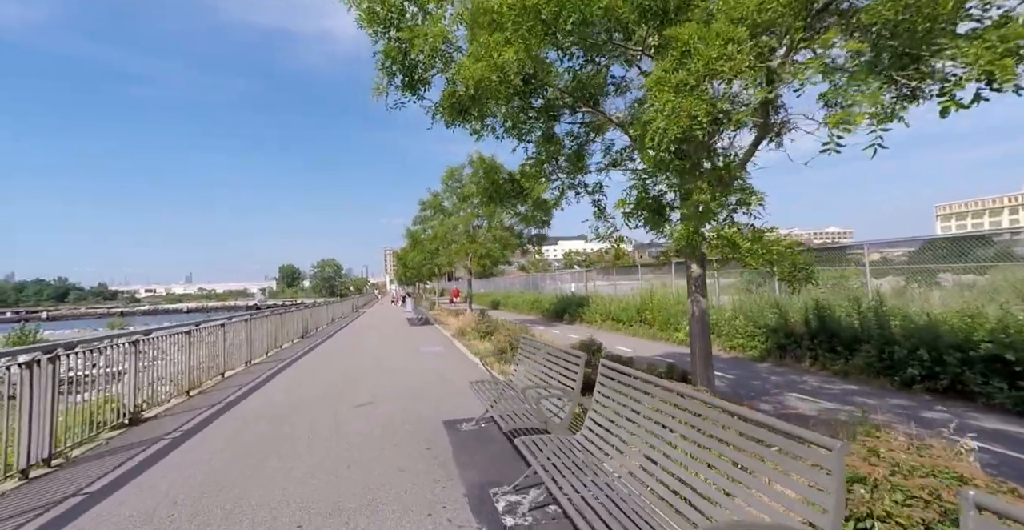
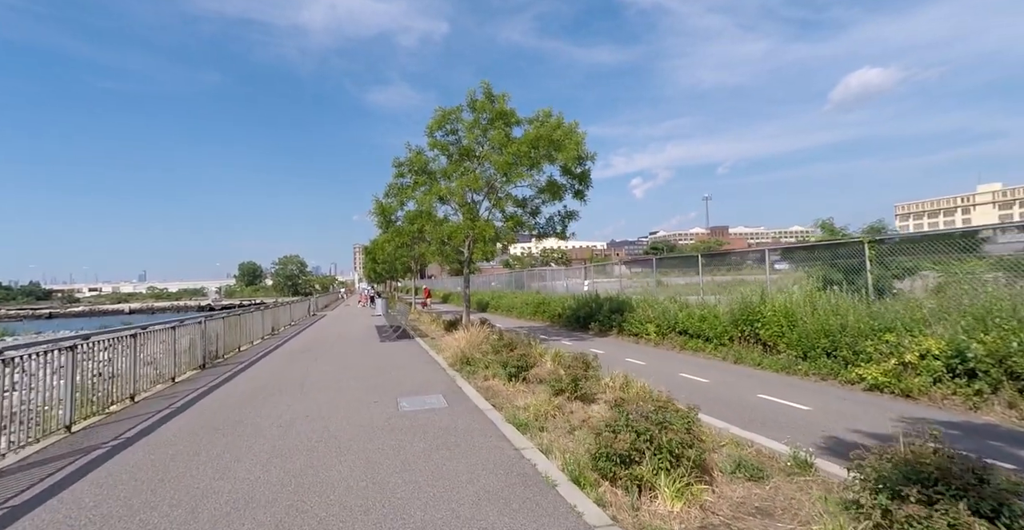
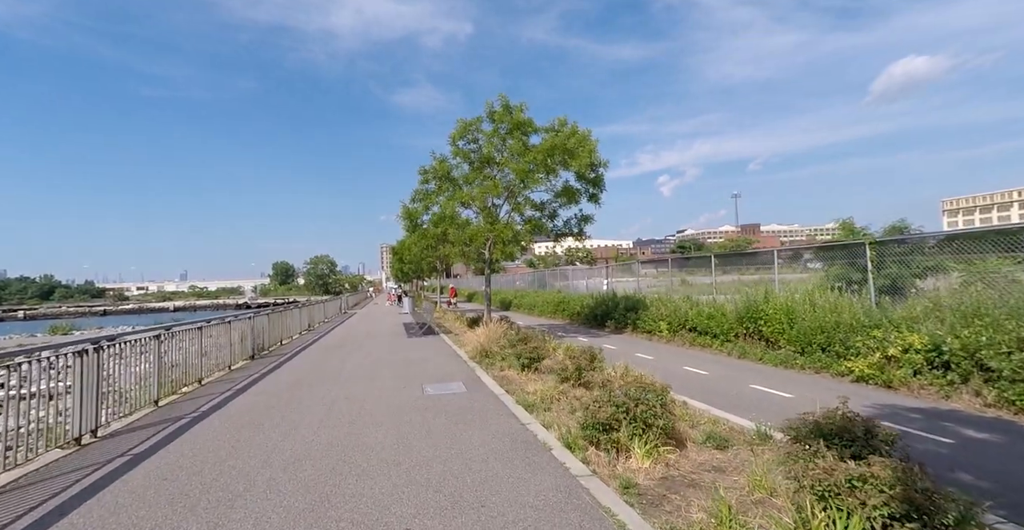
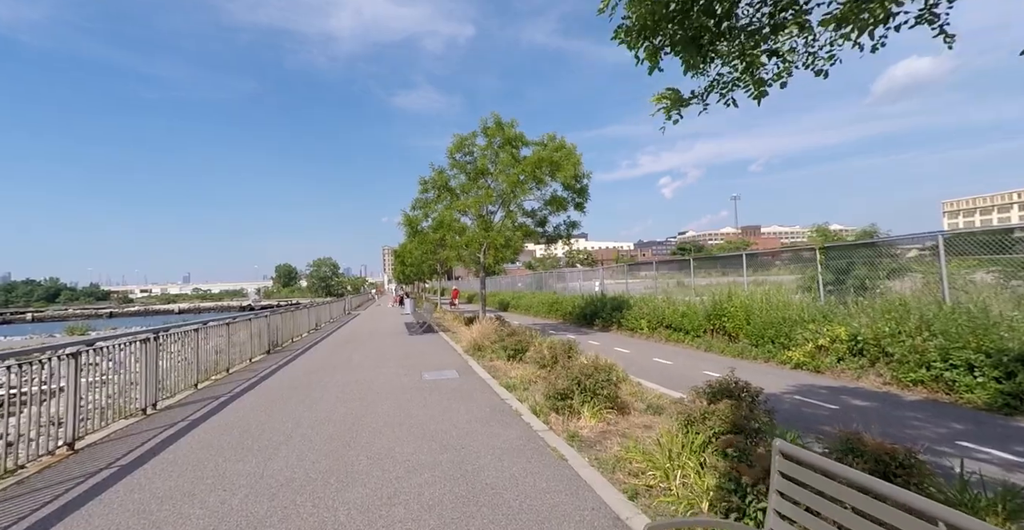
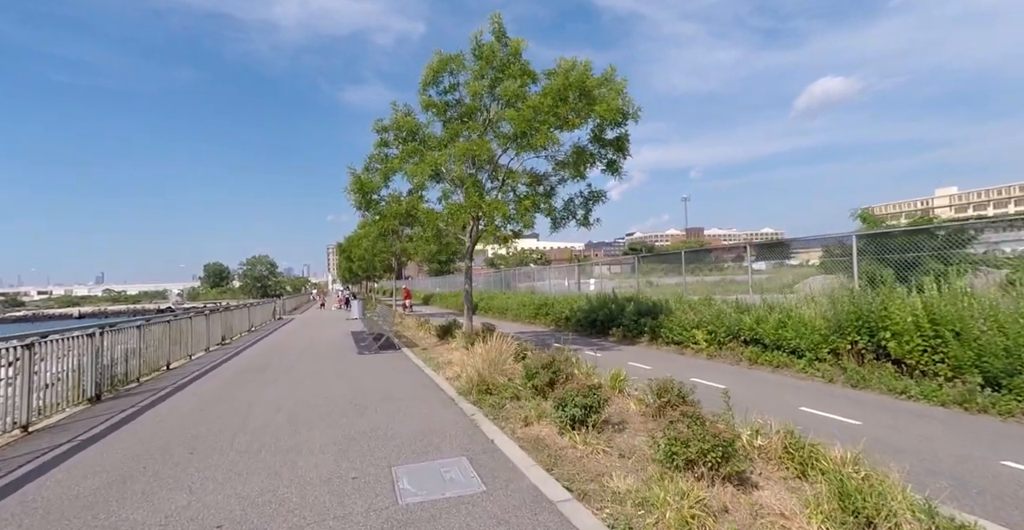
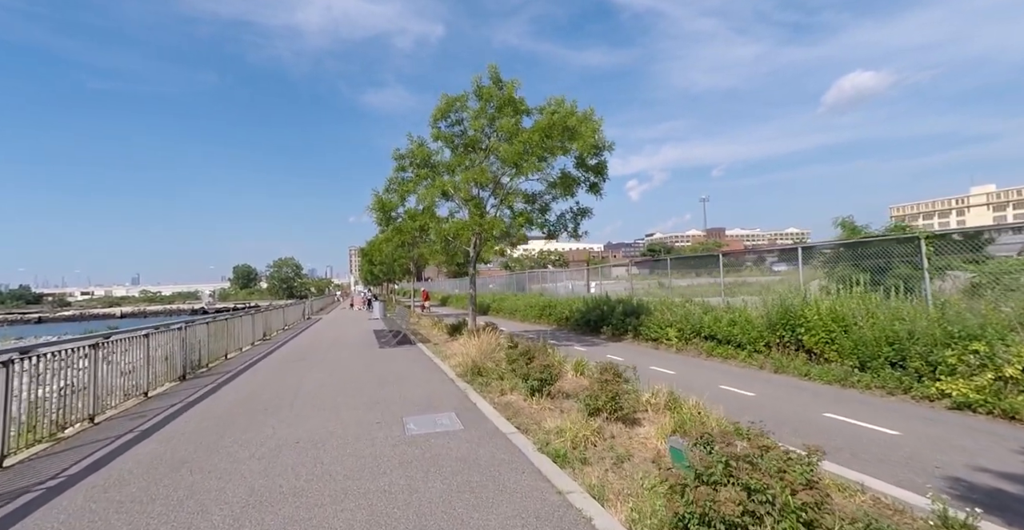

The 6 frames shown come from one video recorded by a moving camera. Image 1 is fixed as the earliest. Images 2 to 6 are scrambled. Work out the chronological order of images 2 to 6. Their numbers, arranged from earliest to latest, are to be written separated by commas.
4, 3, 2, 6, 5
